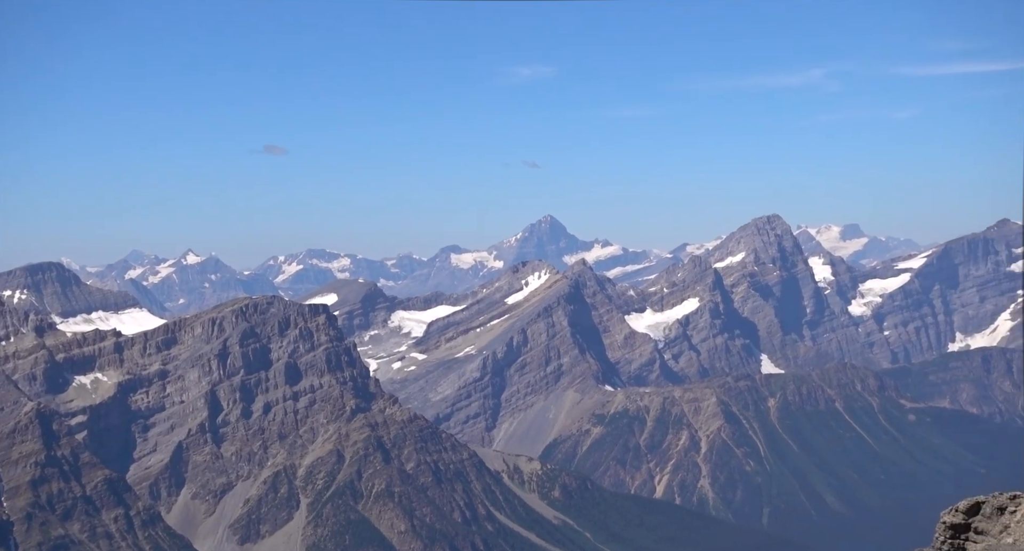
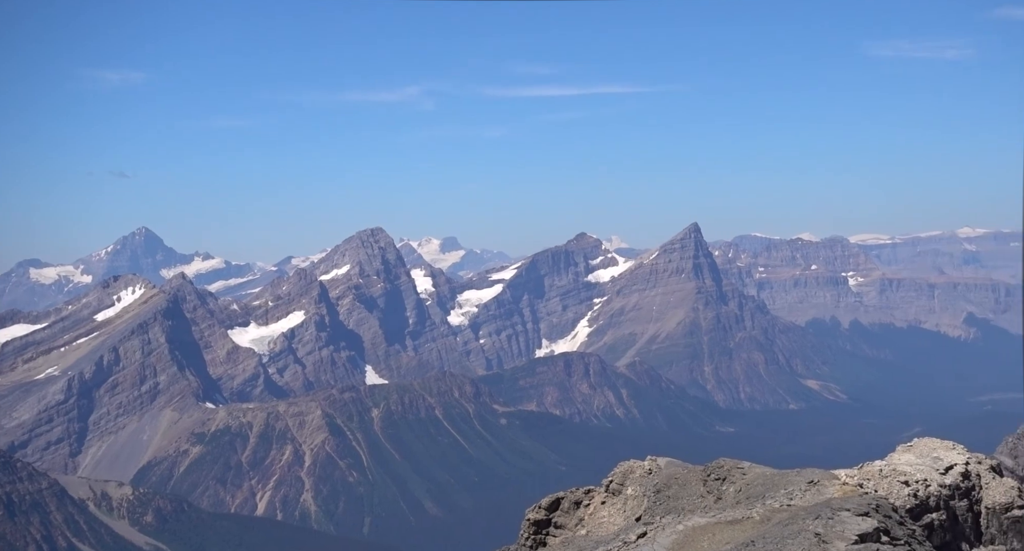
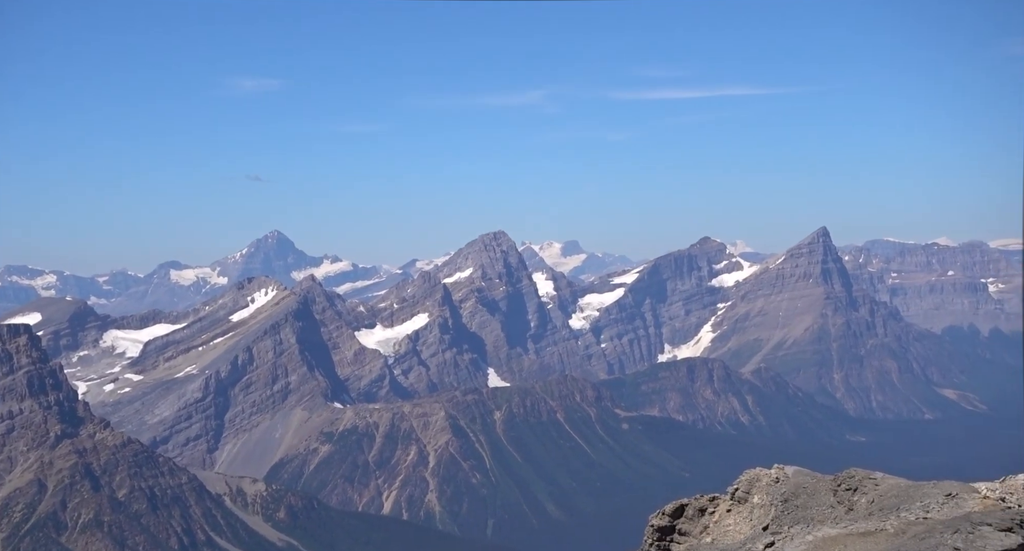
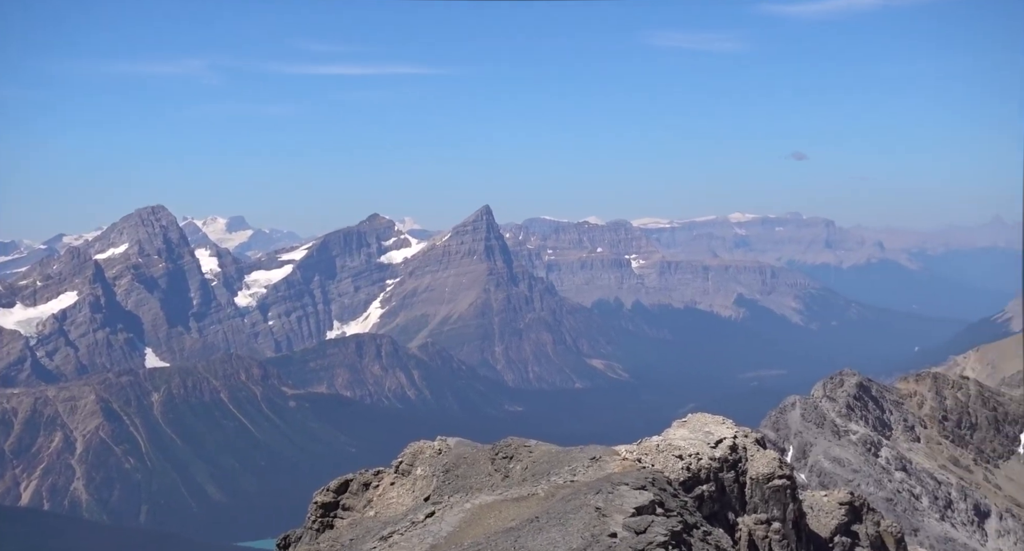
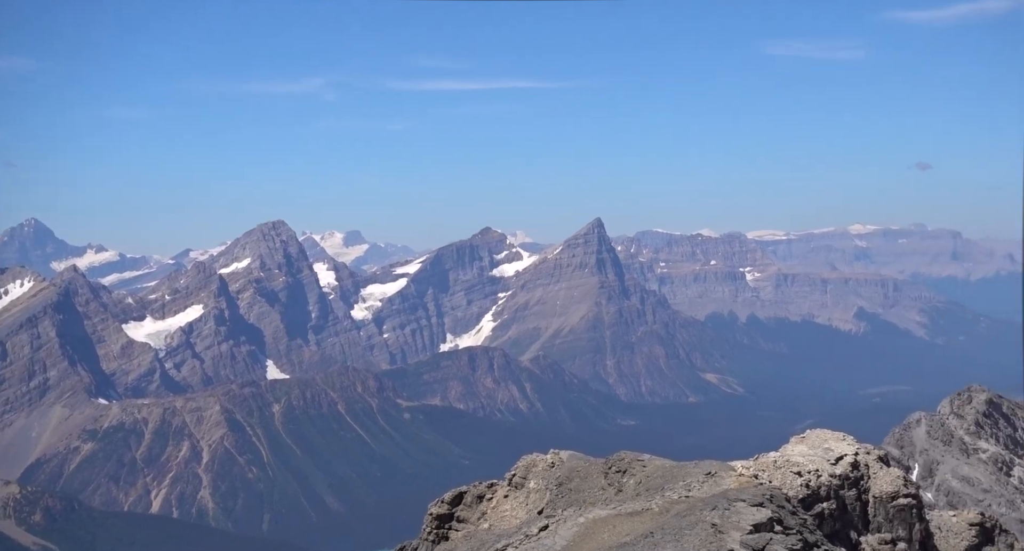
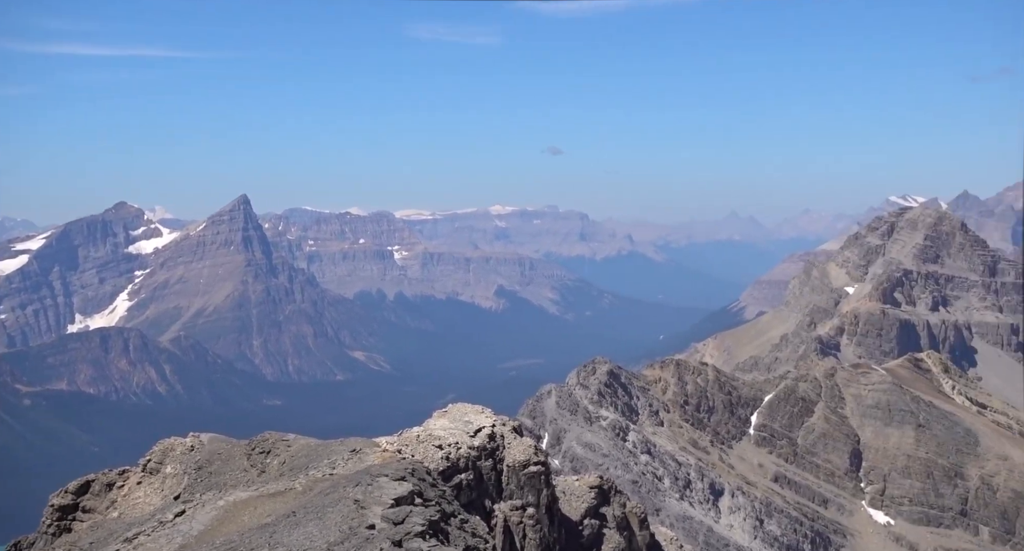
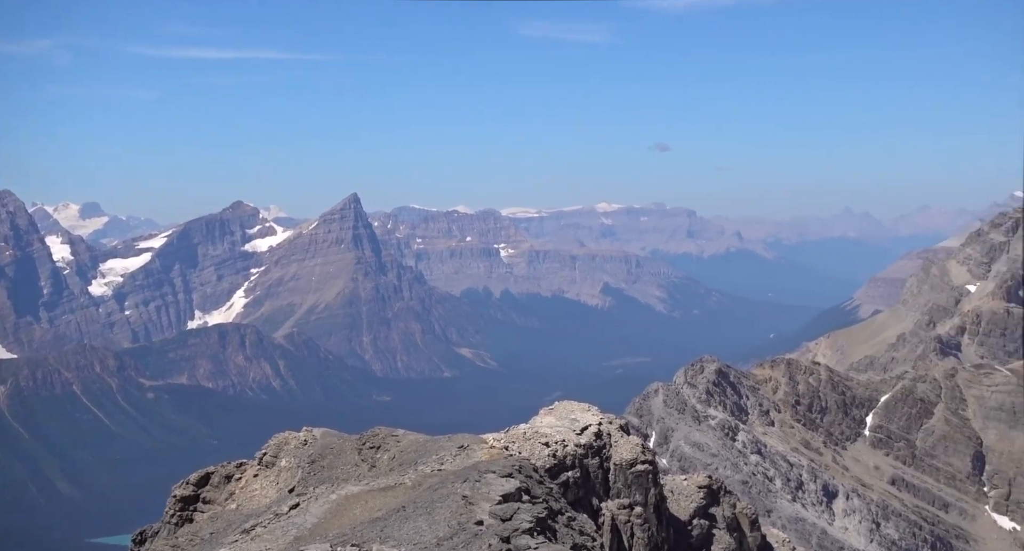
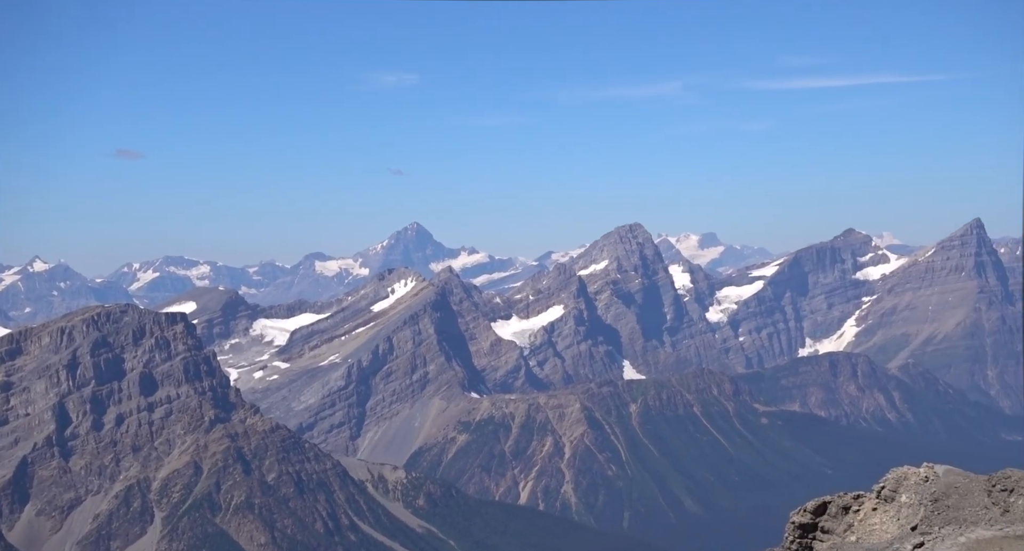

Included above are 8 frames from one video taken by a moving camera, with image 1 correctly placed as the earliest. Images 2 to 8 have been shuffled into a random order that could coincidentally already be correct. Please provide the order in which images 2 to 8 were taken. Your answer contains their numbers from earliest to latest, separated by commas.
8, 3, 2, 5, 4, 7, 6
